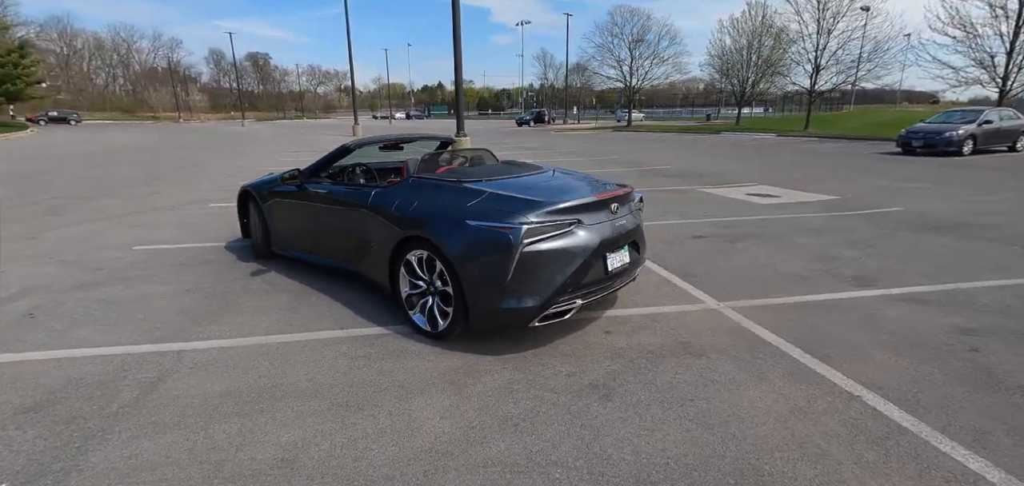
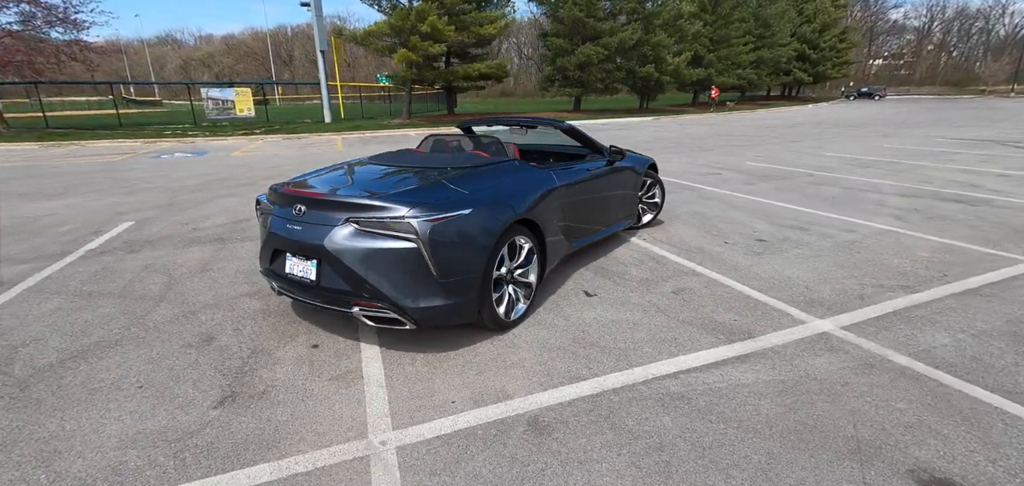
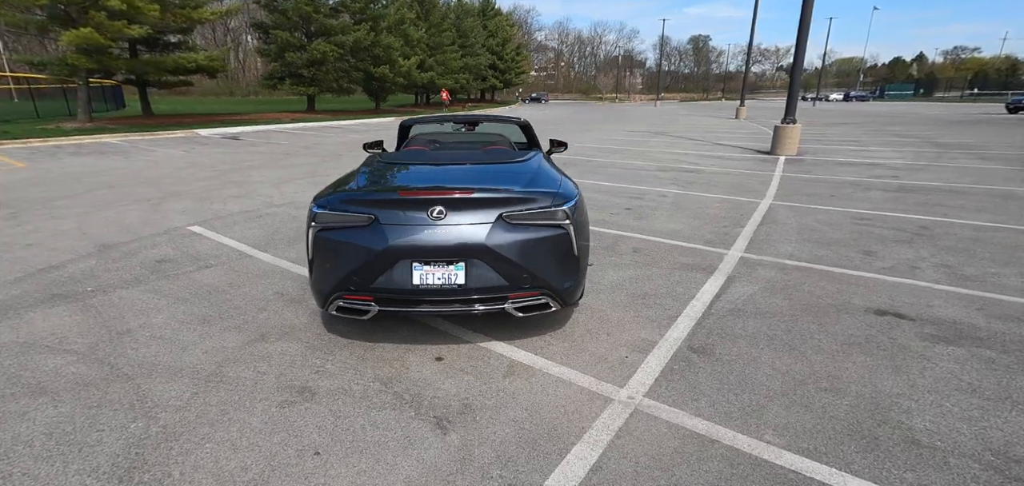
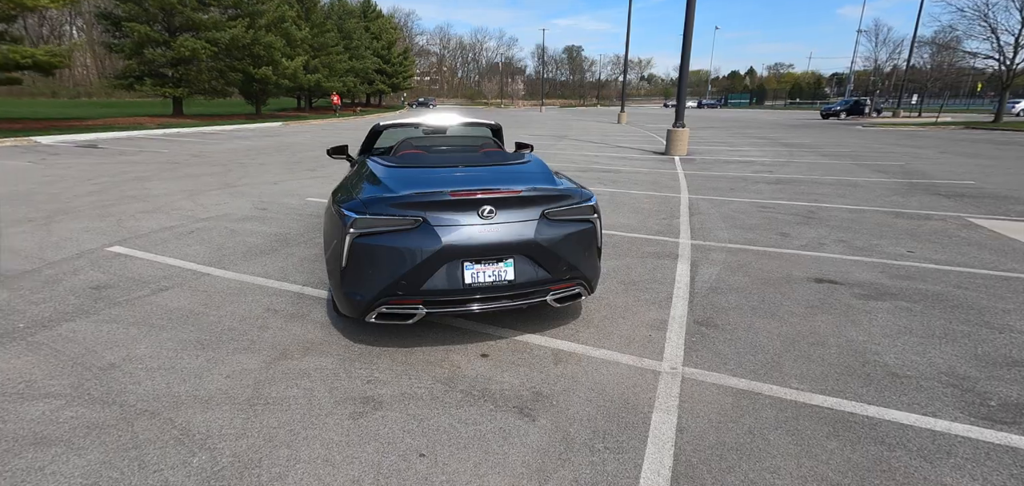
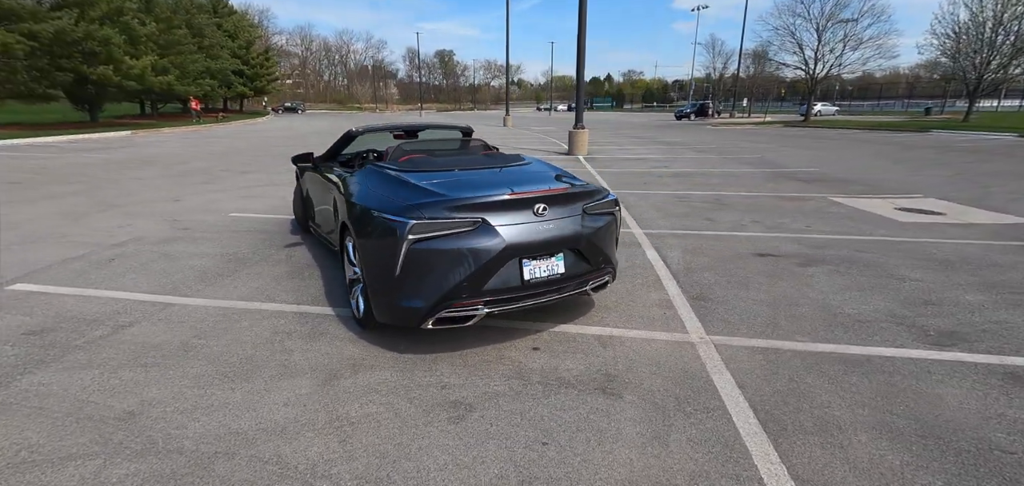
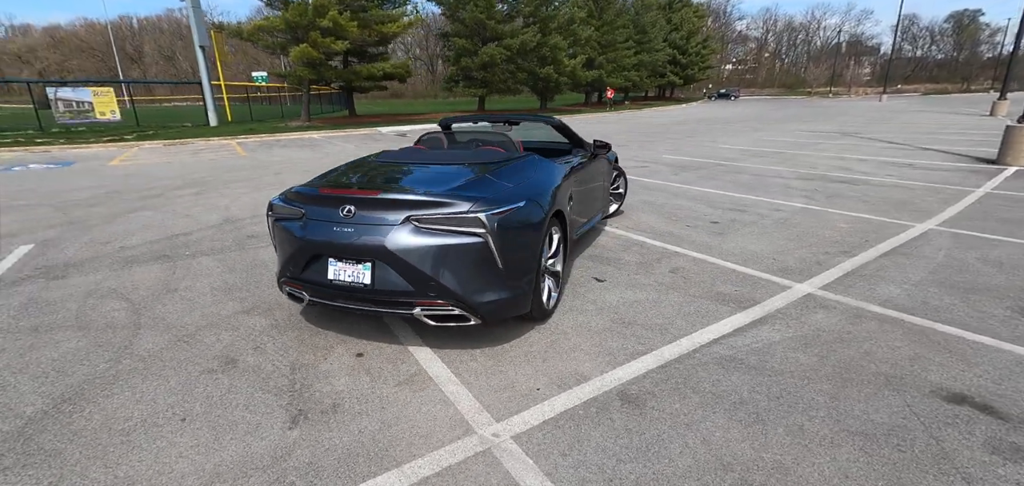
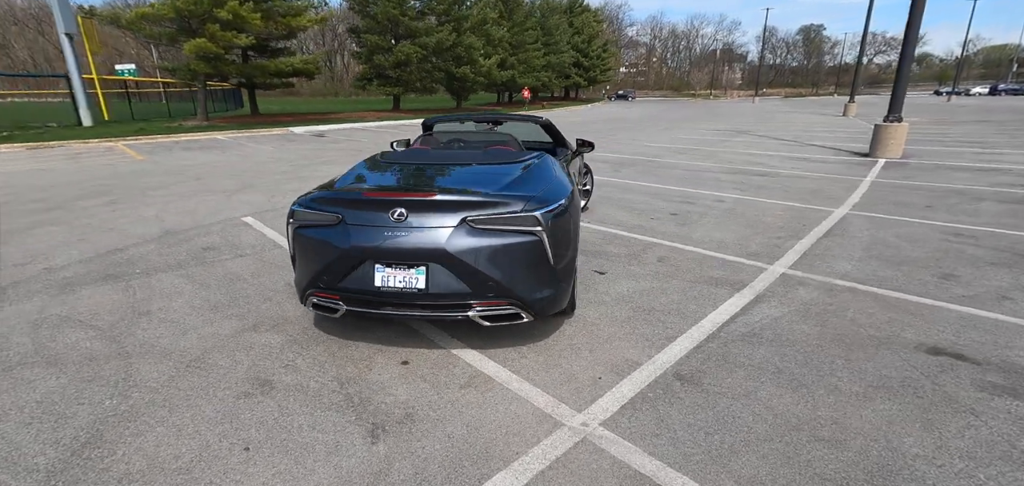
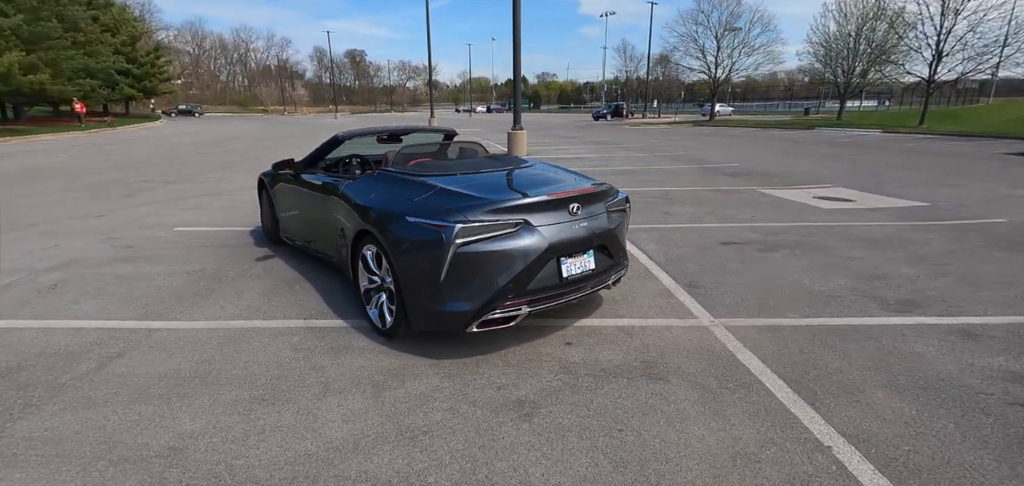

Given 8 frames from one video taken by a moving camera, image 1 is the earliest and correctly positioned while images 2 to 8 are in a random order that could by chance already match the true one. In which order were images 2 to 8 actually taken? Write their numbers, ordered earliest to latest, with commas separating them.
8, 5, 4, 3, 7, 6, 2
